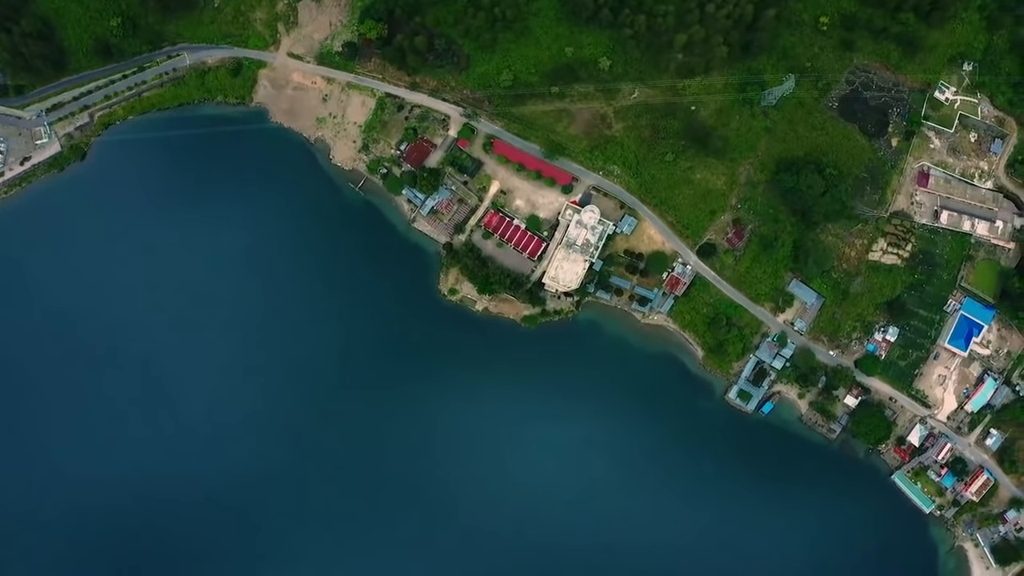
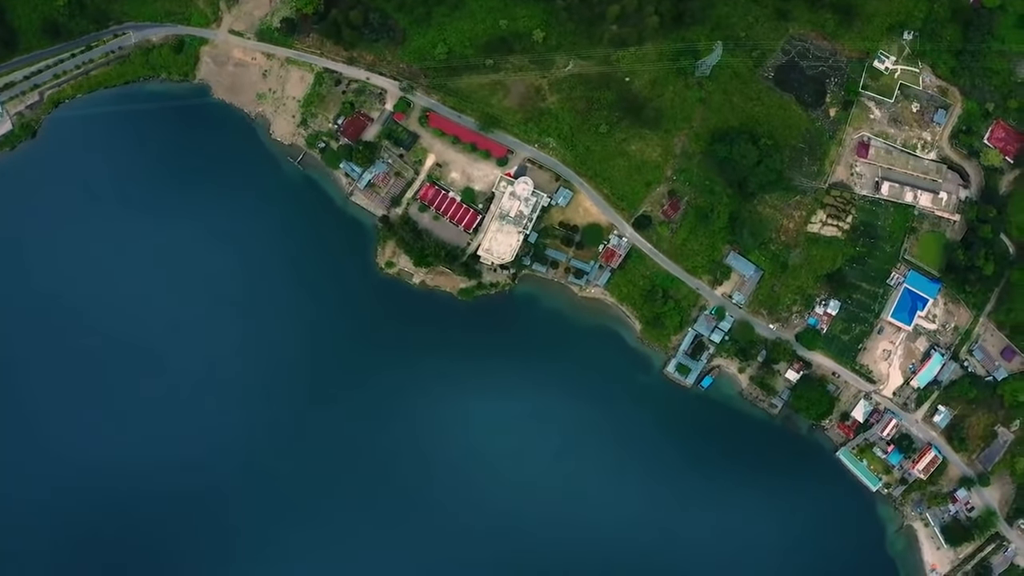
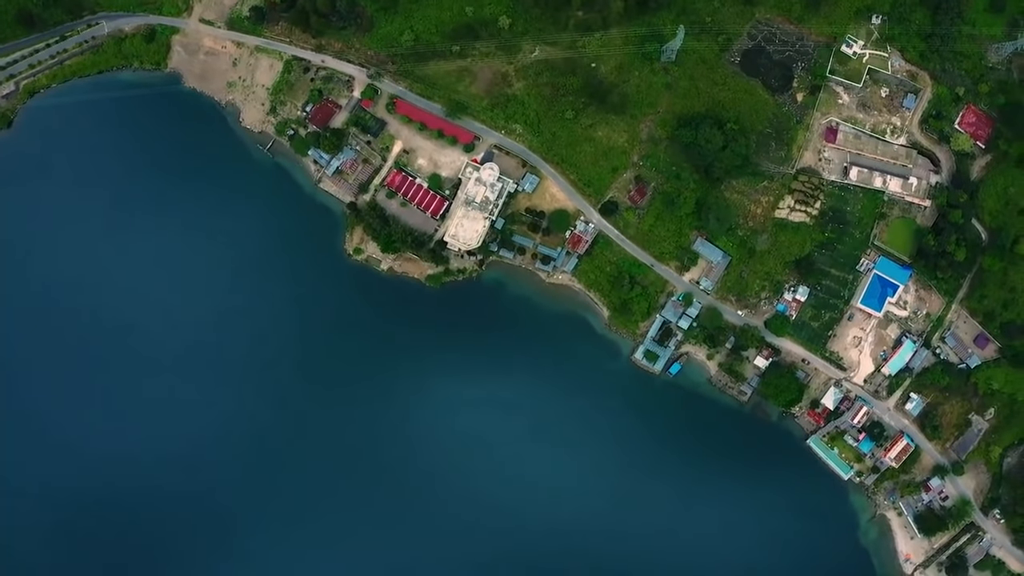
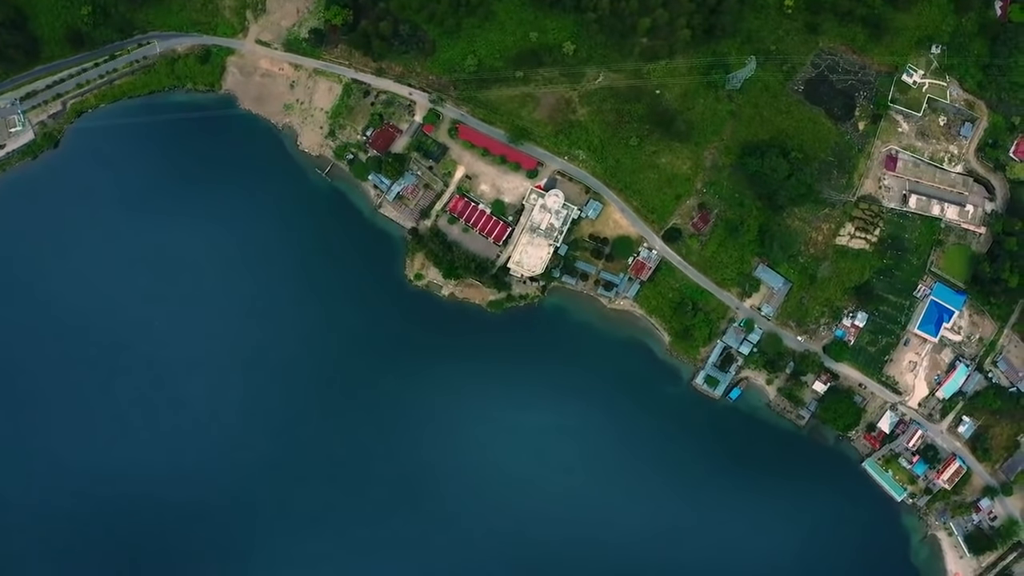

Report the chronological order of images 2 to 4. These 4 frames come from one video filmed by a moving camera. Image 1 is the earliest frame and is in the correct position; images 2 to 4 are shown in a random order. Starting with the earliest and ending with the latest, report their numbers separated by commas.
4, 2, 3
